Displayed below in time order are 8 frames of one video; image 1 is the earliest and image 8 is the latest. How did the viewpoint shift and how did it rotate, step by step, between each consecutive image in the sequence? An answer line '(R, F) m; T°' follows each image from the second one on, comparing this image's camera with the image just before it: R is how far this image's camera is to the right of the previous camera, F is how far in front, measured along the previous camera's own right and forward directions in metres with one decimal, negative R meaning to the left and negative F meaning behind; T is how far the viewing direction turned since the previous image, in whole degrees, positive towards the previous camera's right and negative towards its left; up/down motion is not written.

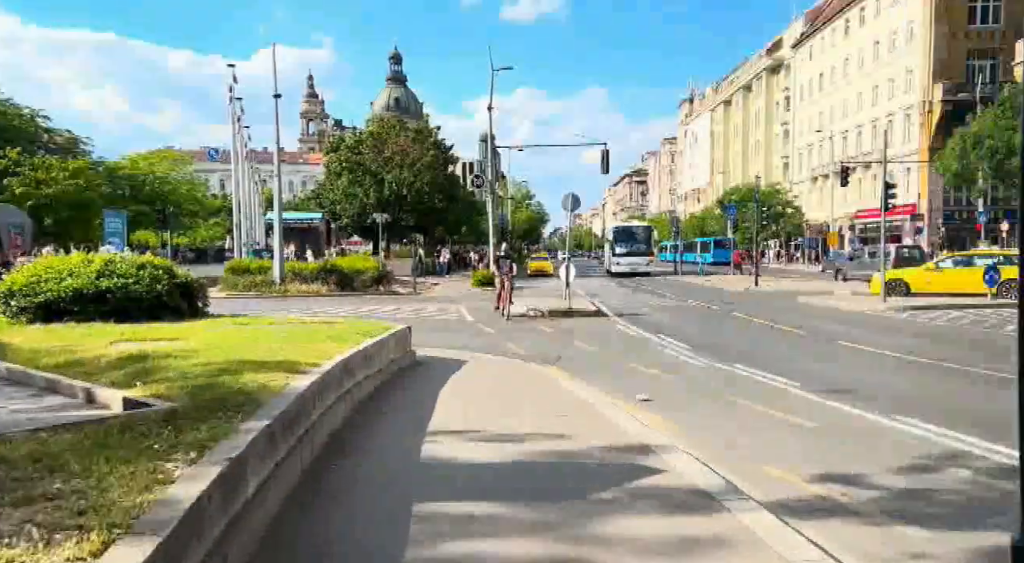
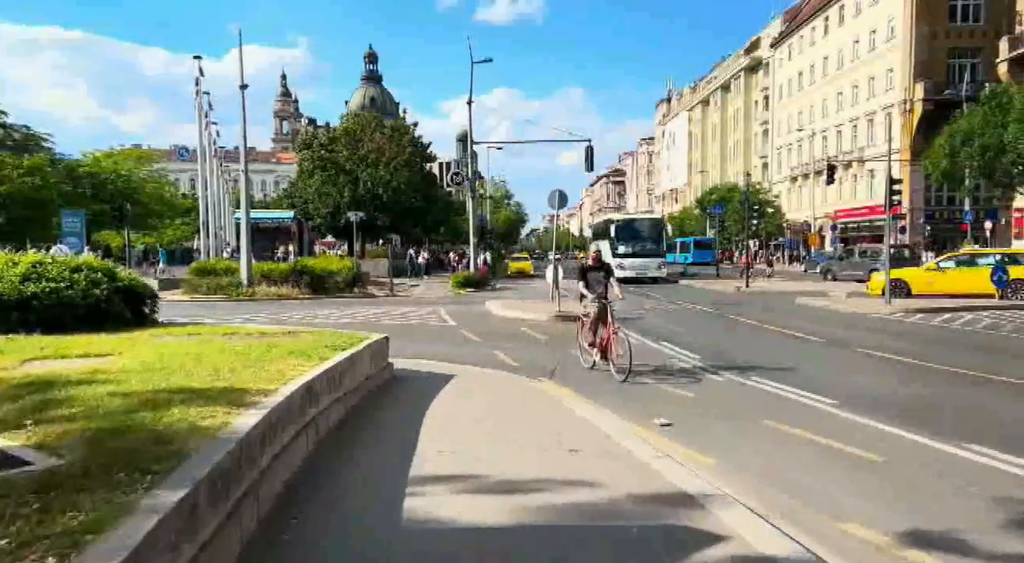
(-0.2, +1.7) m; +1°
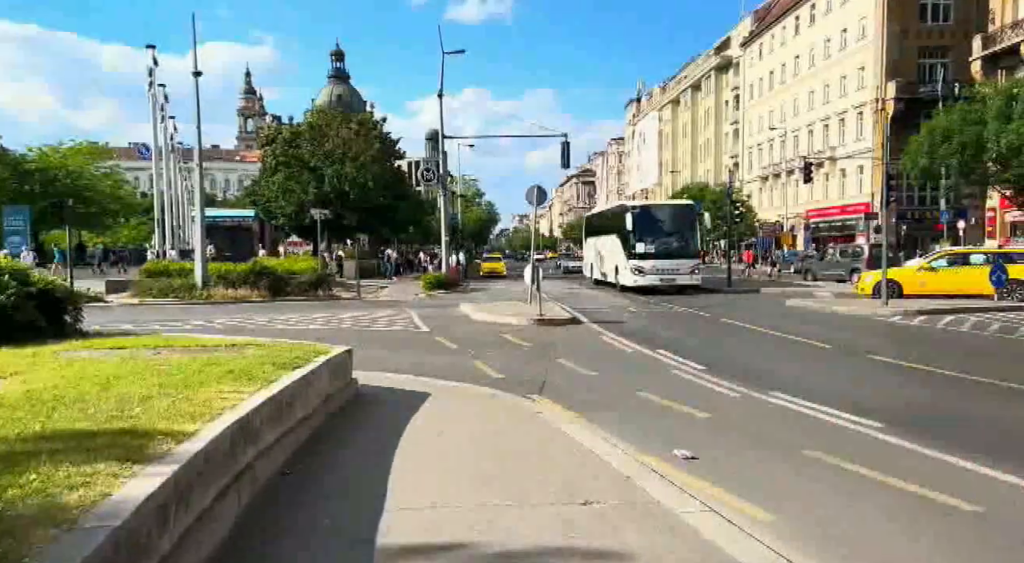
(-0.2, +1.7) m; +2°
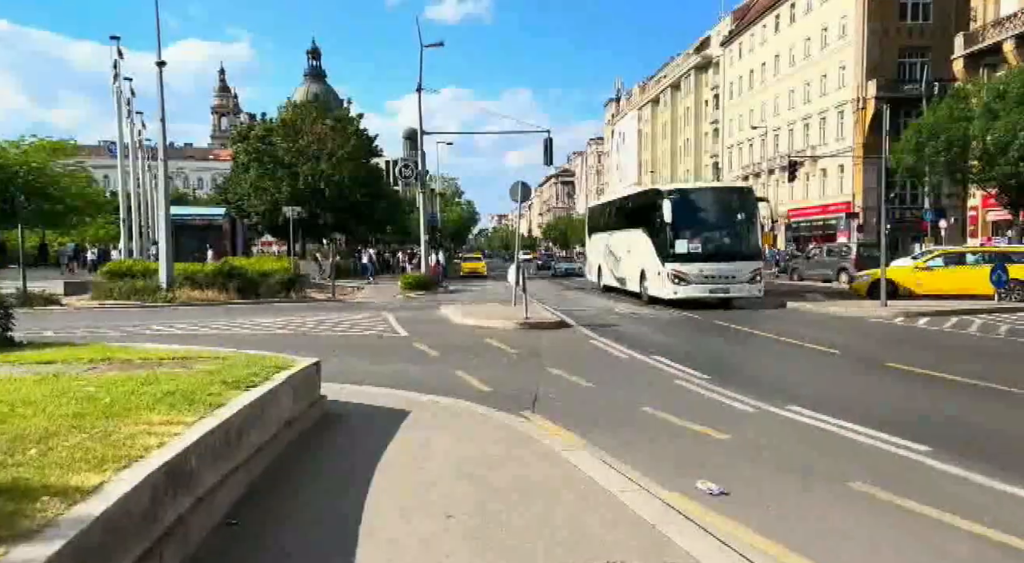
(-0.1, +1.2) m; +1°
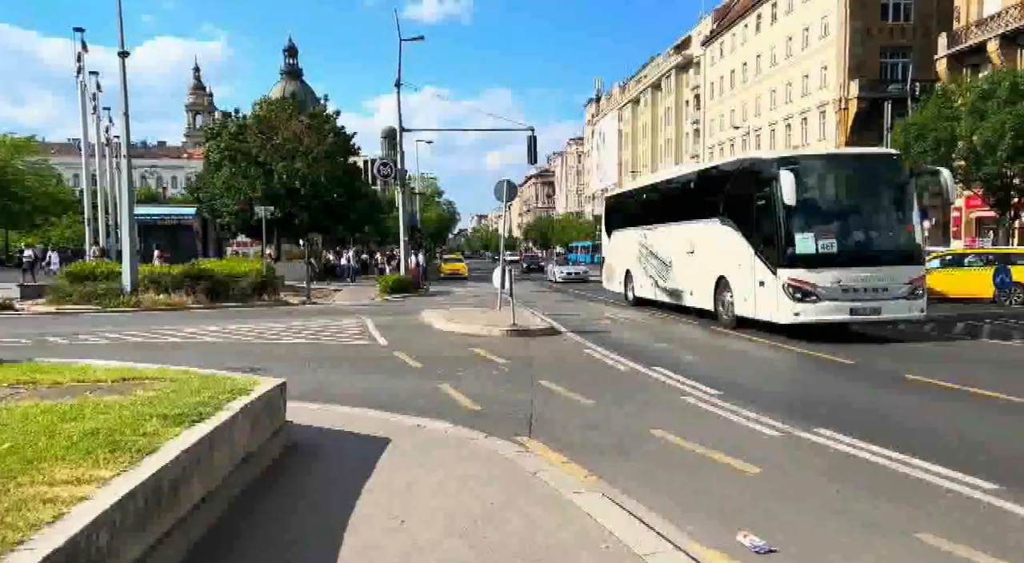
(-0.1, +1.2) m; +1°
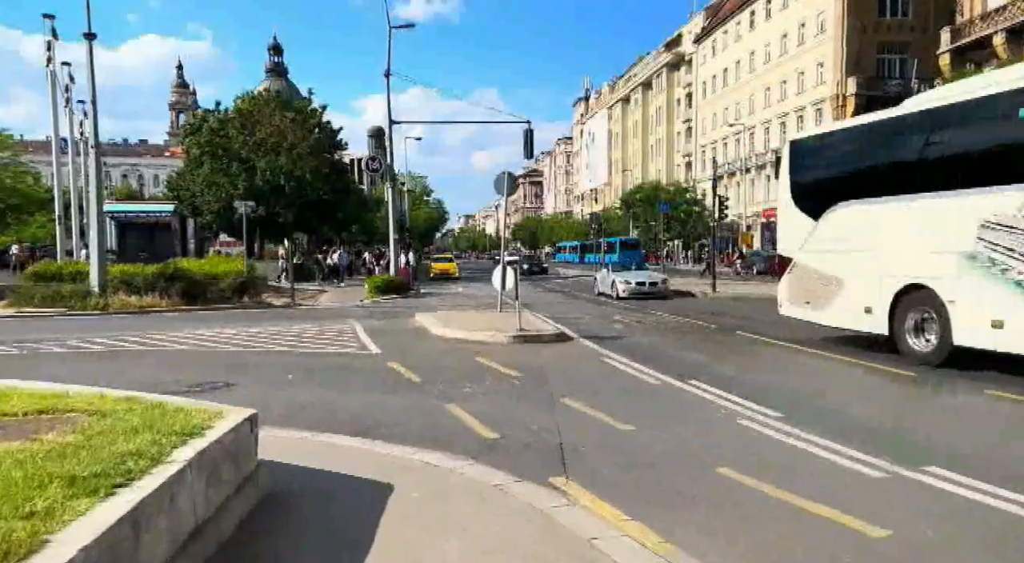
(-0.3, +1.8) m; +1°
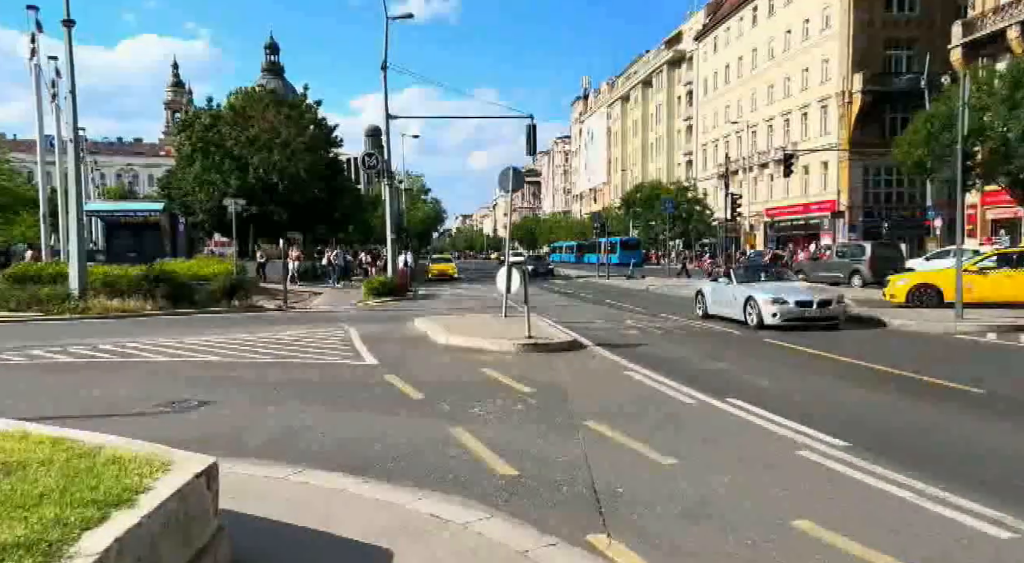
(-0.2, +1.3) m; 0°
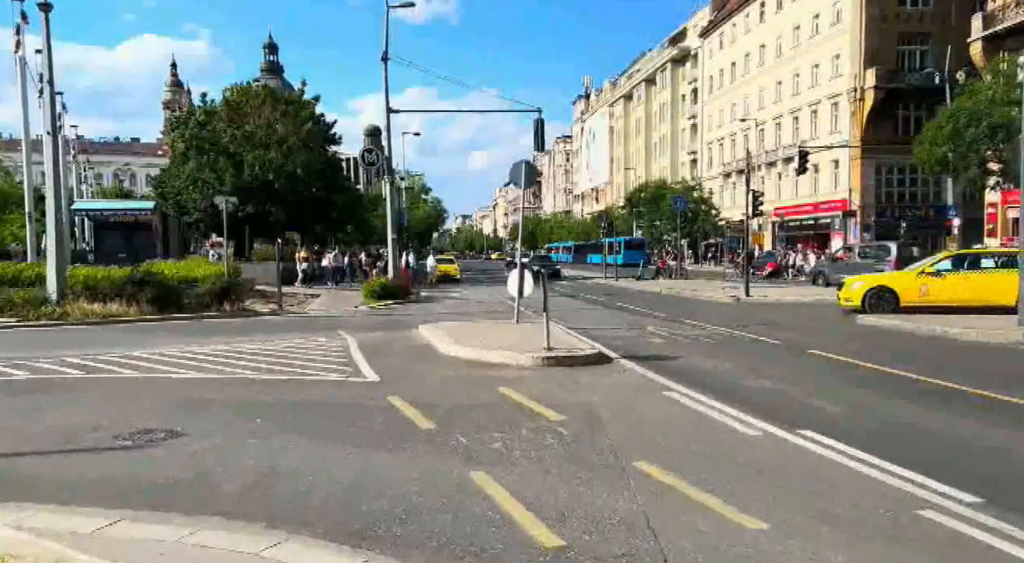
(-0.3, +1.6) m; 0°
